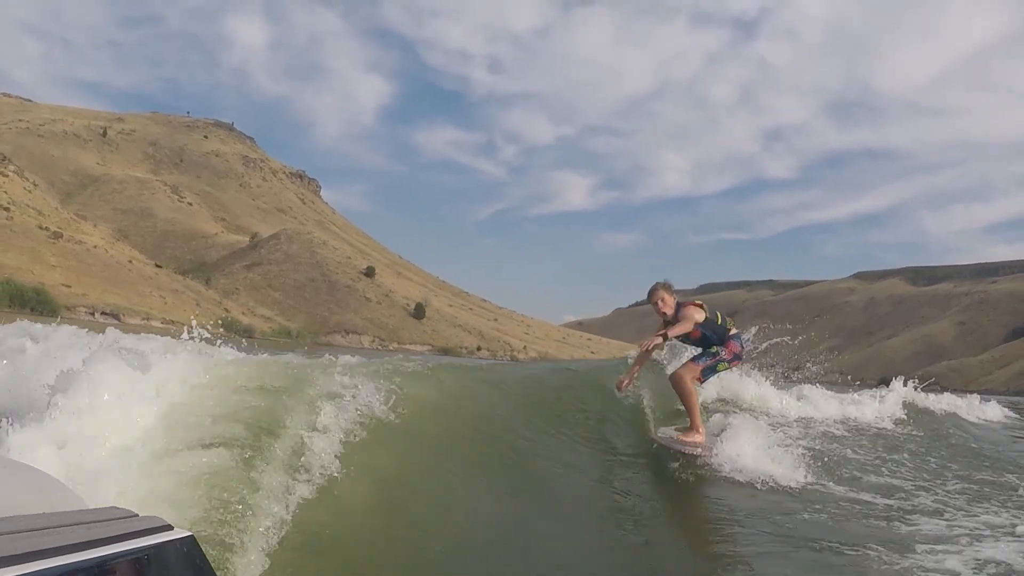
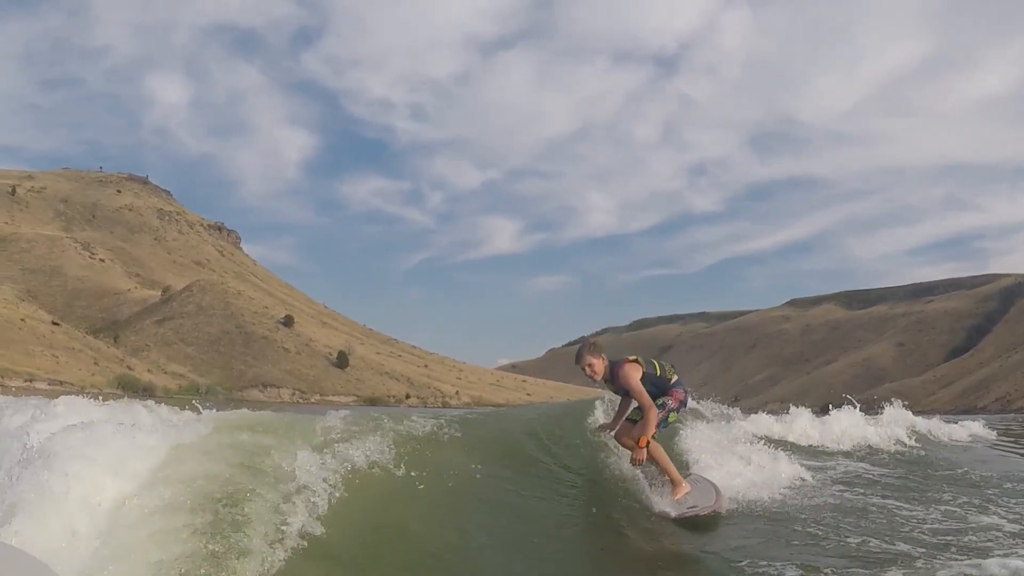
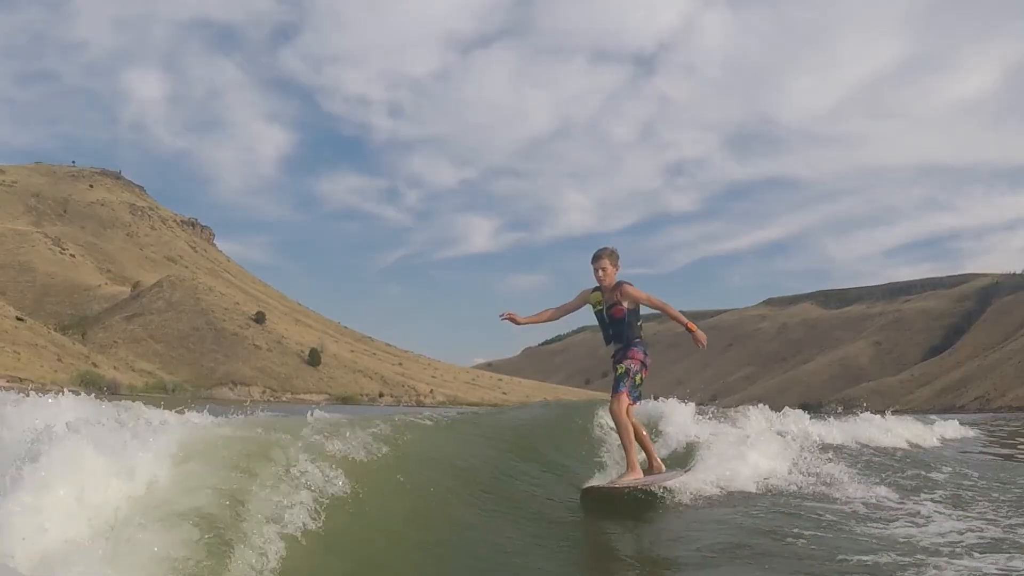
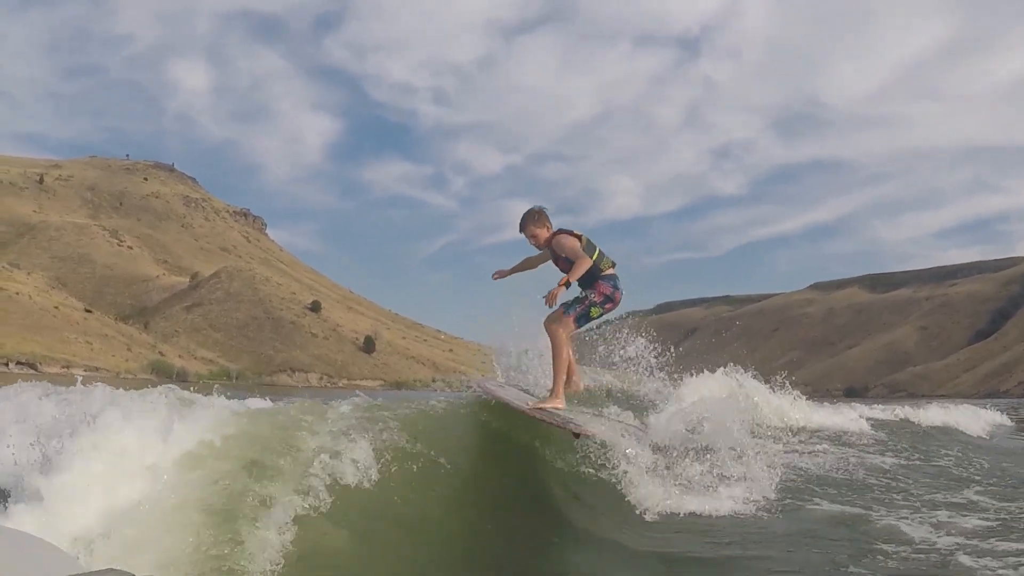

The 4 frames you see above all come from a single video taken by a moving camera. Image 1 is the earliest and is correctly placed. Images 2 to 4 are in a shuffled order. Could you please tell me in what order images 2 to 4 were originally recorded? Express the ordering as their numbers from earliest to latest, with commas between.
3, 2, 4
